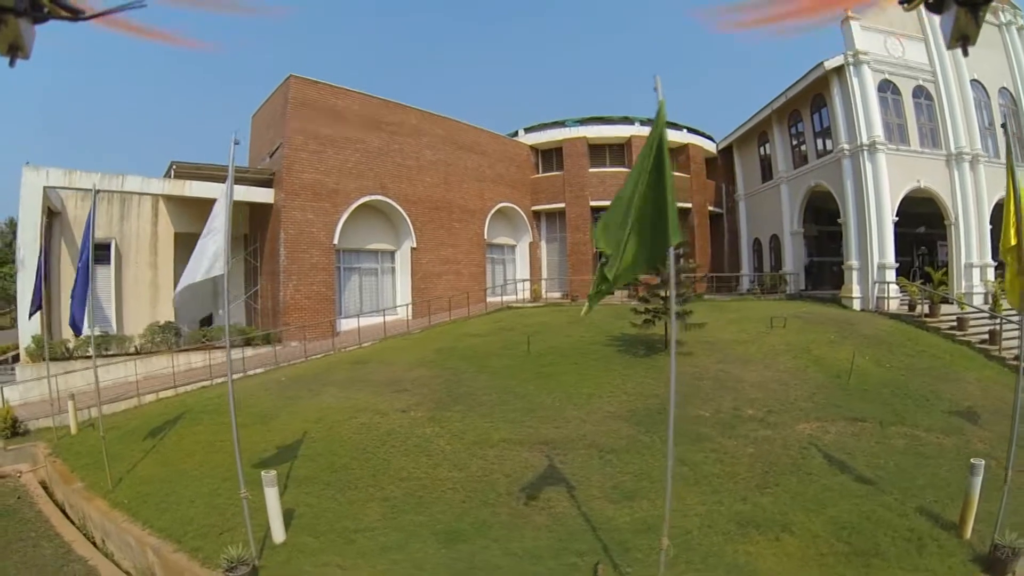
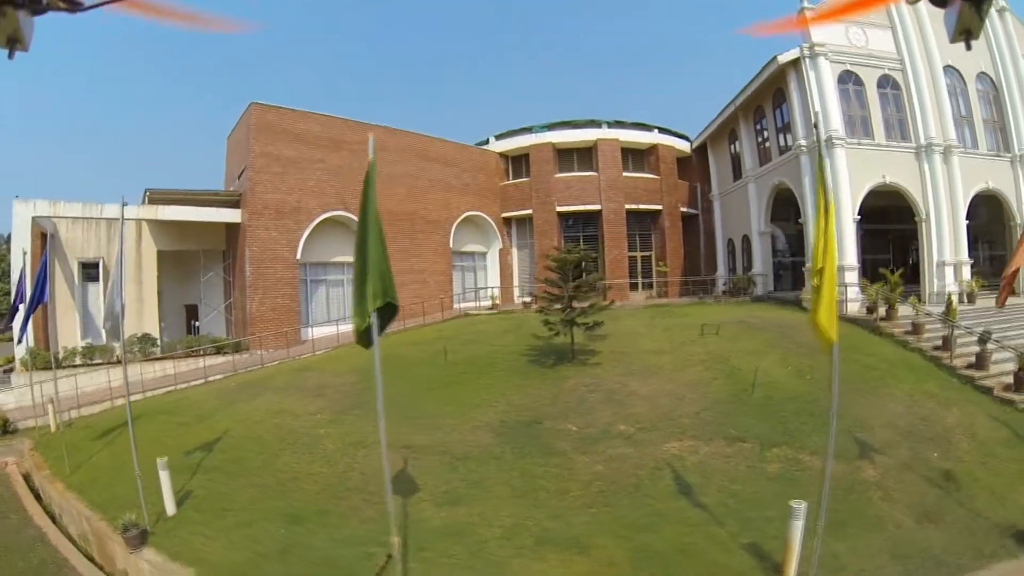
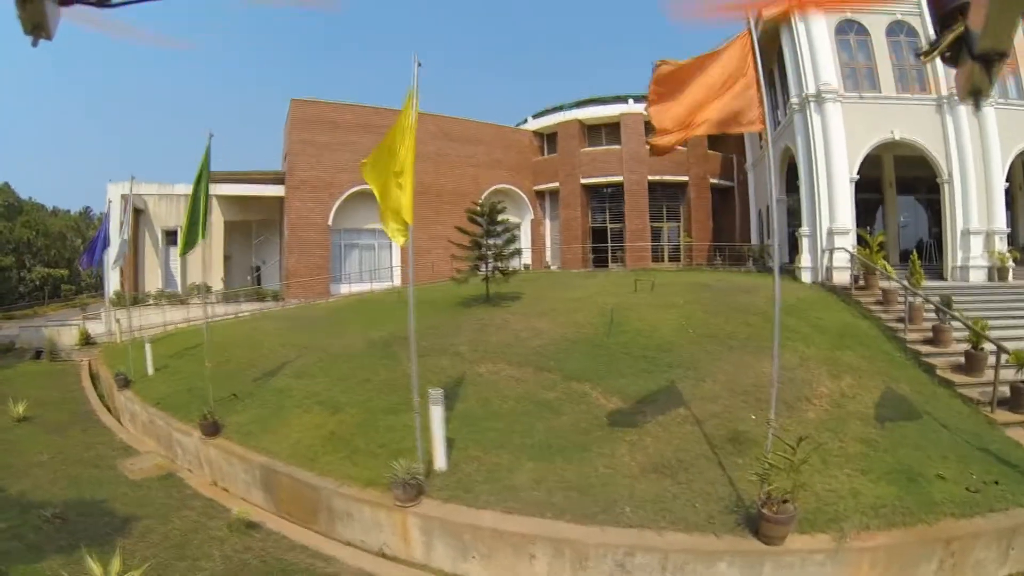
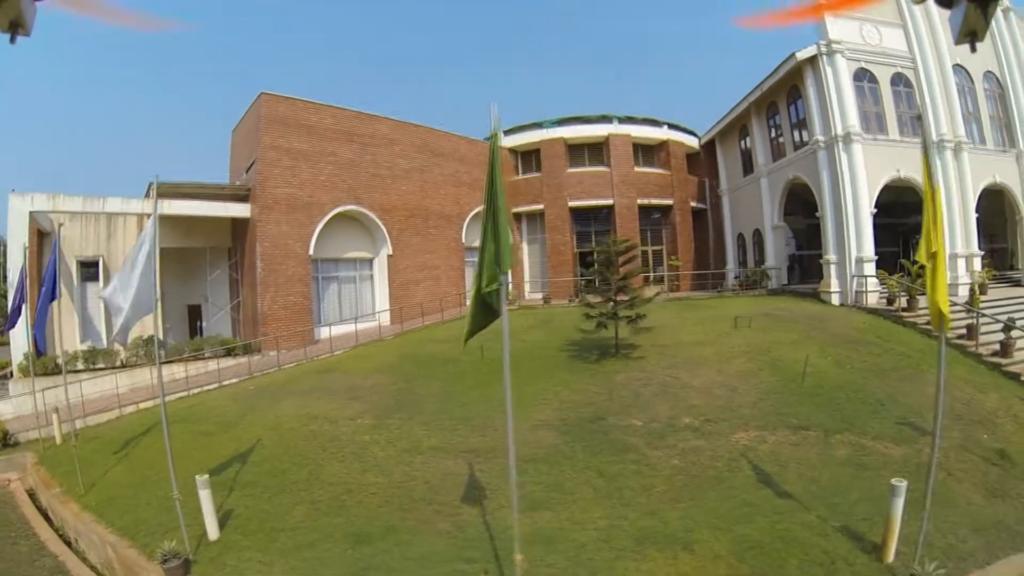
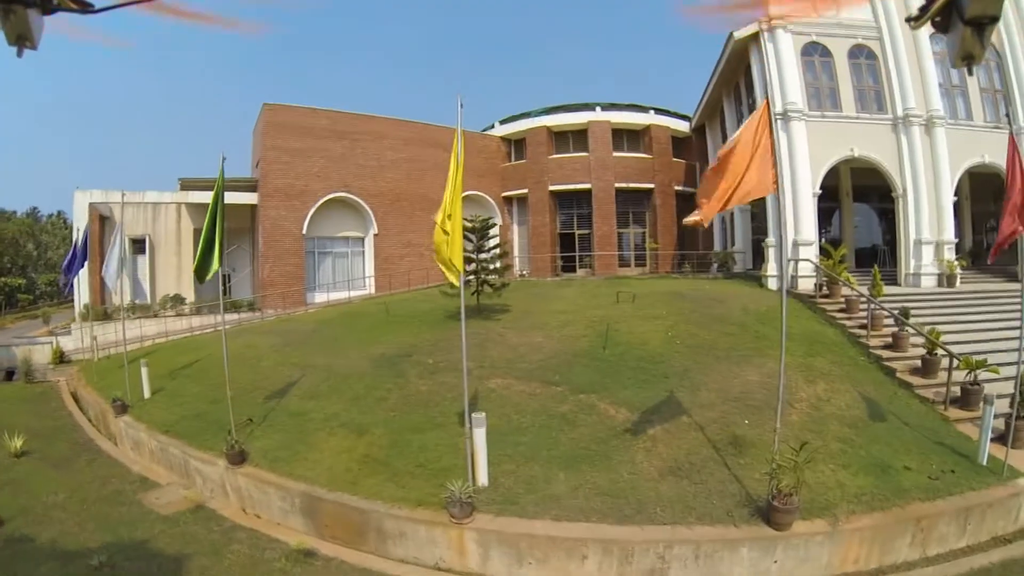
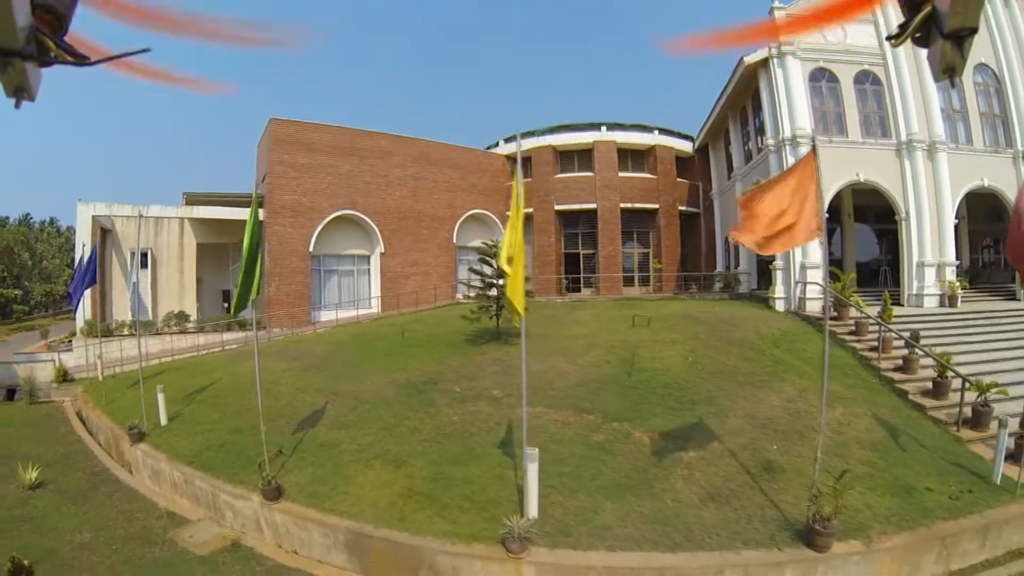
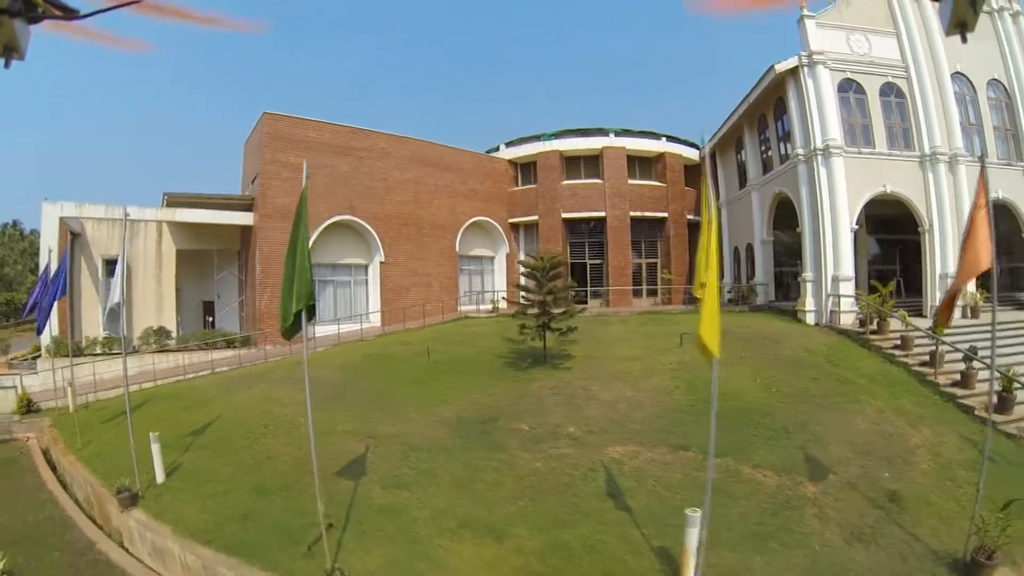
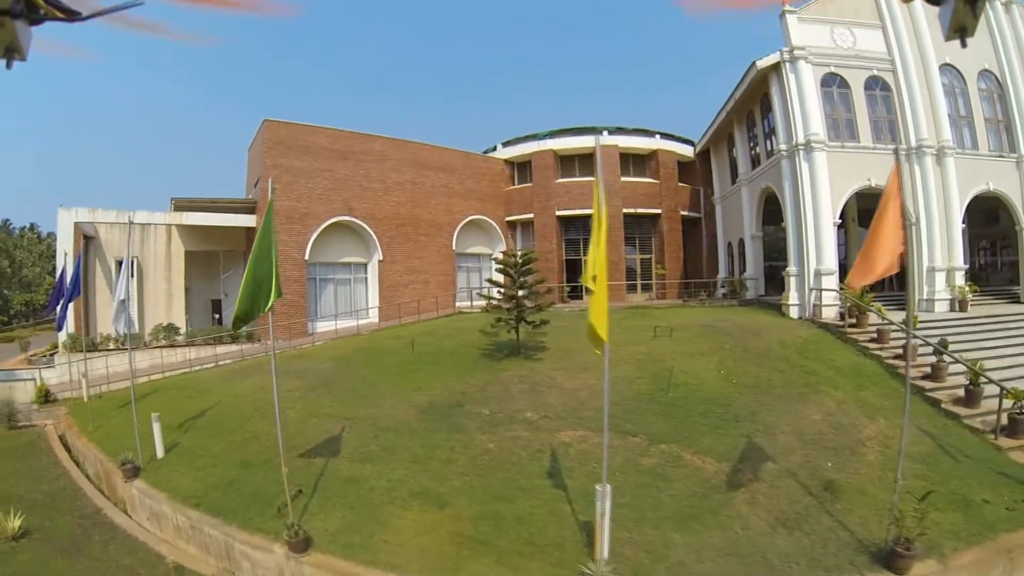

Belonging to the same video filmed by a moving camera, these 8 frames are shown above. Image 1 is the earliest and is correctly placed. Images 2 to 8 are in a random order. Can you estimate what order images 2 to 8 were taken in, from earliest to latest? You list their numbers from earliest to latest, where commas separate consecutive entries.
4, 2, 7, 8, 6, 5, 3
